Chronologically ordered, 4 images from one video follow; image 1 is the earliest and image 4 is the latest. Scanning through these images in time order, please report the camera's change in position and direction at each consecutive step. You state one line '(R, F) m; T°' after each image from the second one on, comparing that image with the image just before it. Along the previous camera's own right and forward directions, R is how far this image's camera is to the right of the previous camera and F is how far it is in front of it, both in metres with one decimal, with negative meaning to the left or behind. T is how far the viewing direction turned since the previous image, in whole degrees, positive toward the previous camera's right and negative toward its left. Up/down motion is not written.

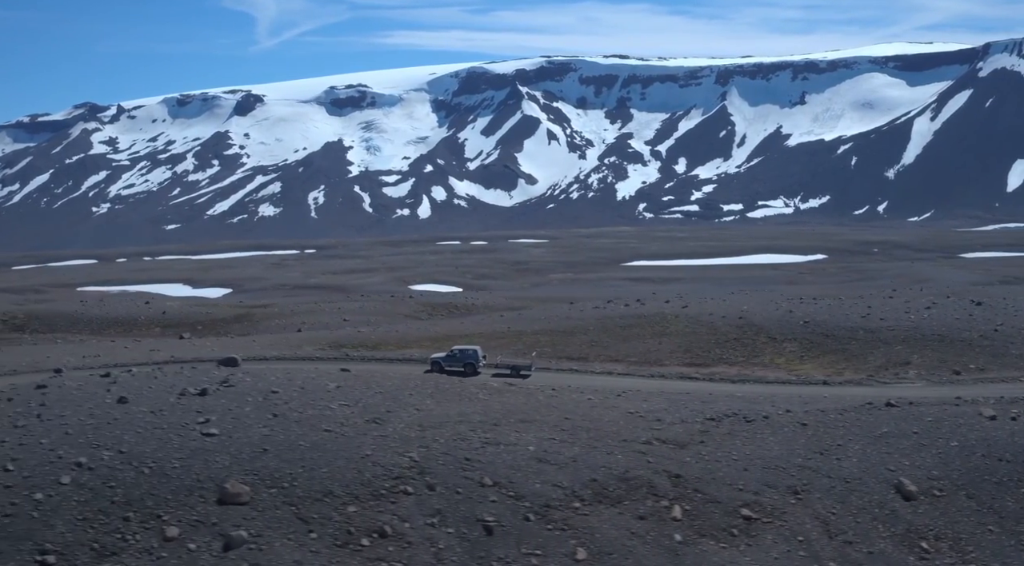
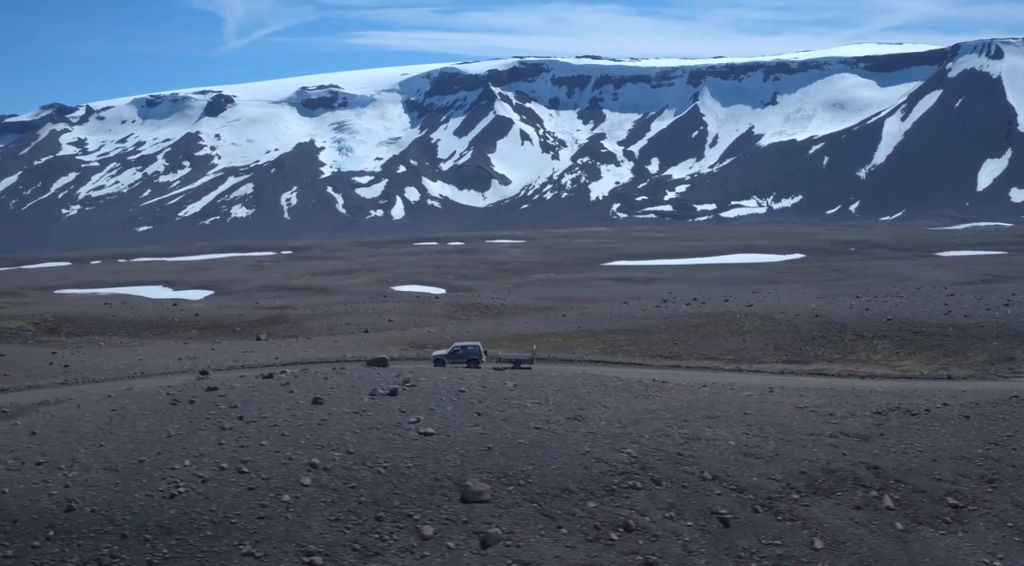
(-3.5, -0.2) m; +2°
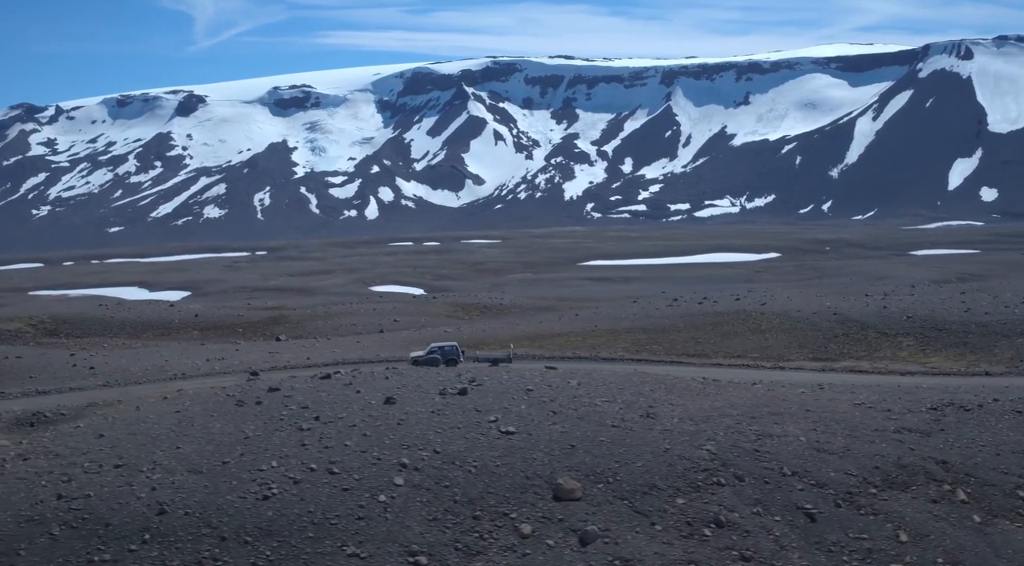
(-1.6, -0.1) m; +2°
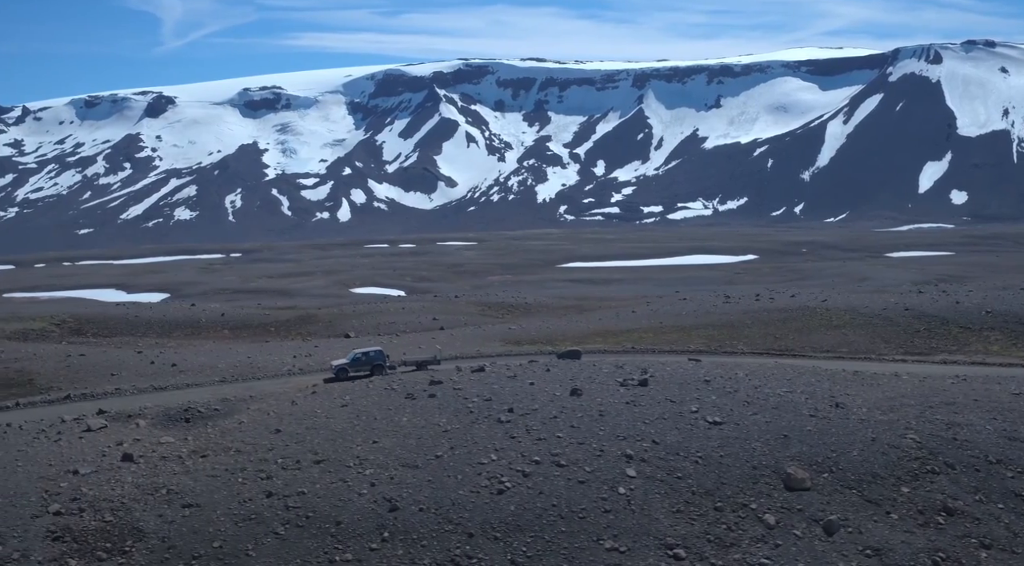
(-3.4, +0.3) m; +2°
